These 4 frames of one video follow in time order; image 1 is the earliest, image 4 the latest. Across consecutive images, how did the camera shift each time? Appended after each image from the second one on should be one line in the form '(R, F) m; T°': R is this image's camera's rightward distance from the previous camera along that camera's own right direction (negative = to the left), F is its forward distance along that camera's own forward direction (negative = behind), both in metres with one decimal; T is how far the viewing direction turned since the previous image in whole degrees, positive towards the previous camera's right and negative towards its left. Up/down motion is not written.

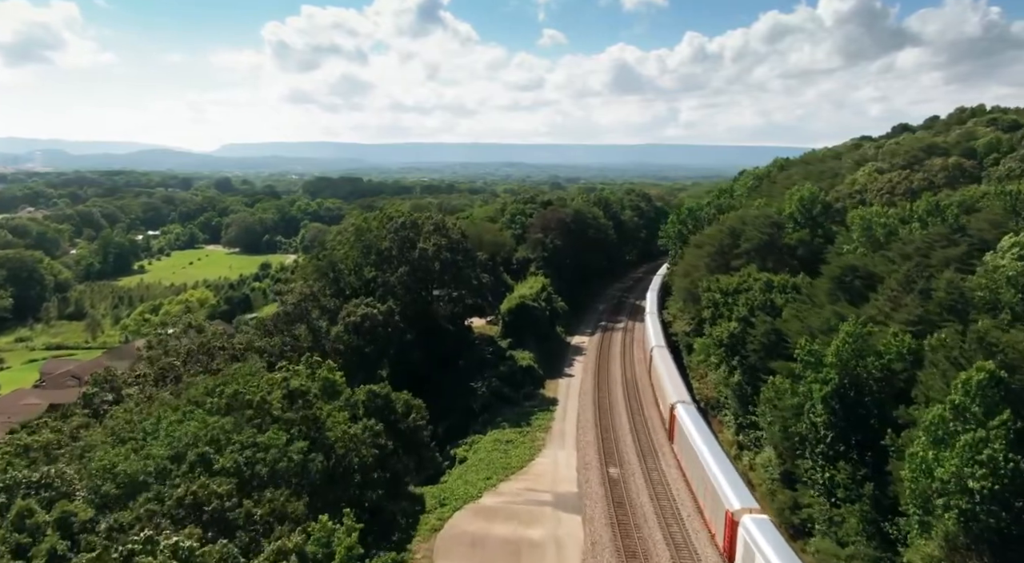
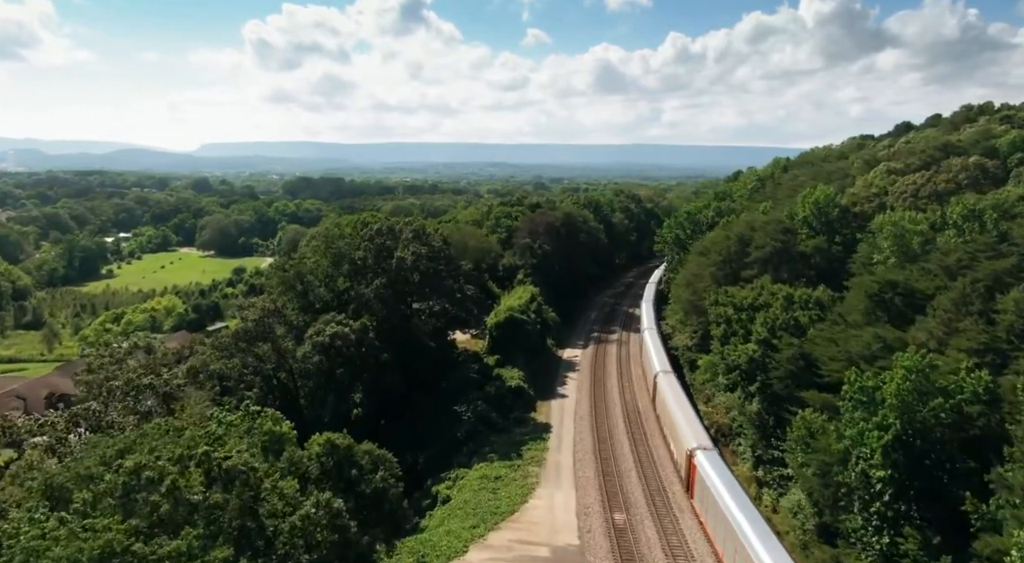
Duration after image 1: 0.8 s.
(-0.2, +4.2) m; +1°
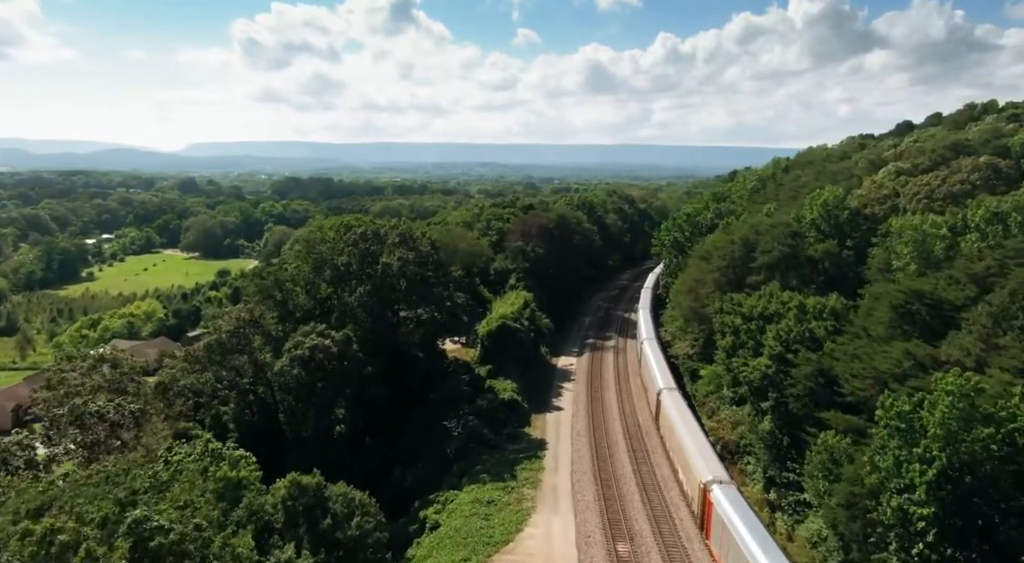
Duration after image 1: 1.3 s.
(-0.1, +2.3) m; +1°
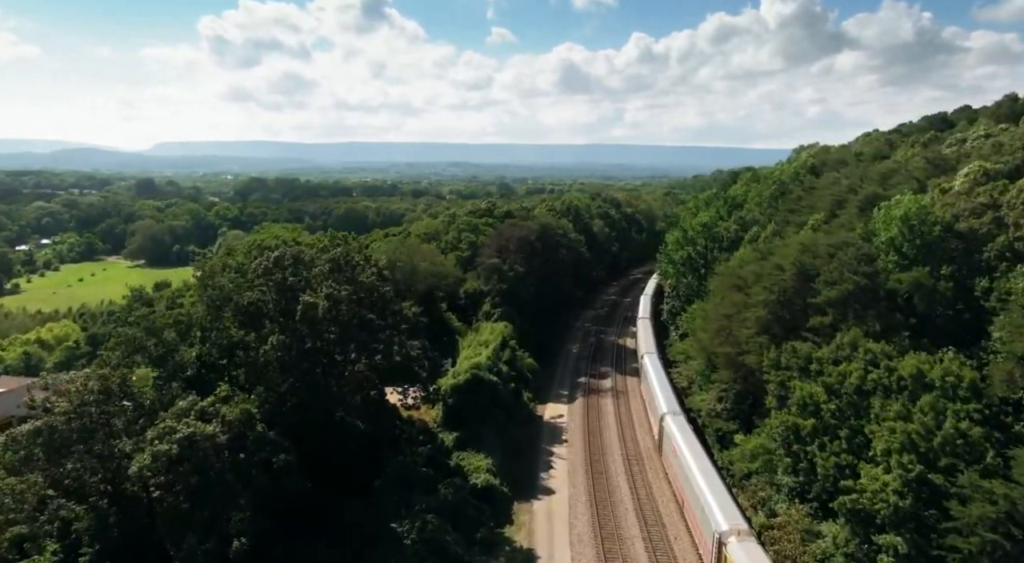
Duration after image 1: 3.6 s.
(0.0, +10.6) m; +2°
